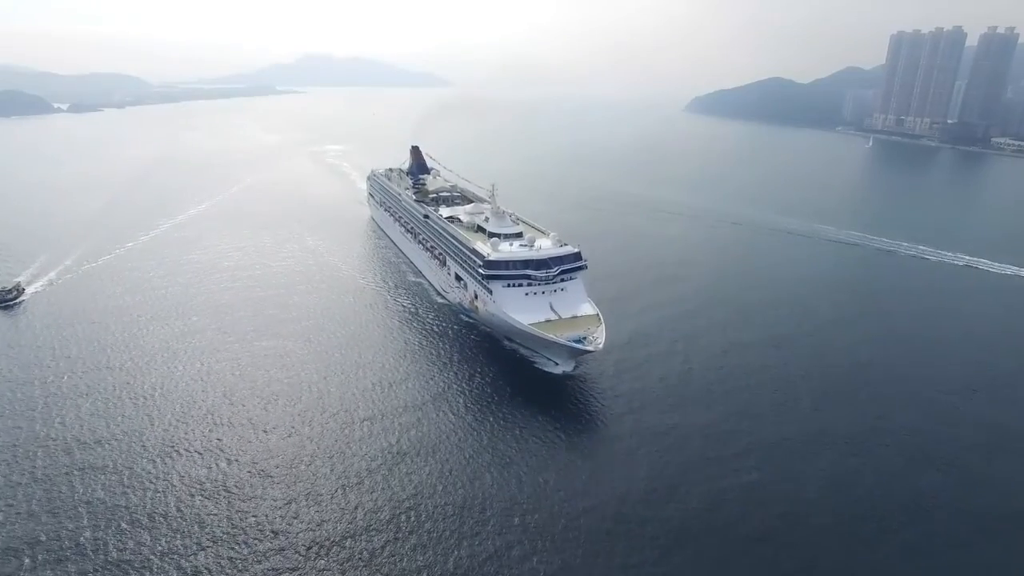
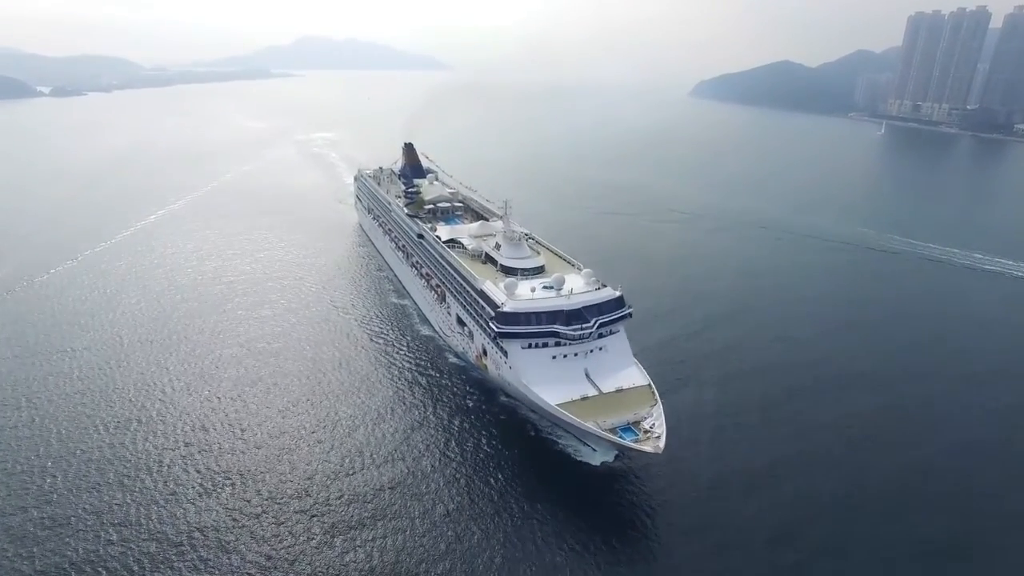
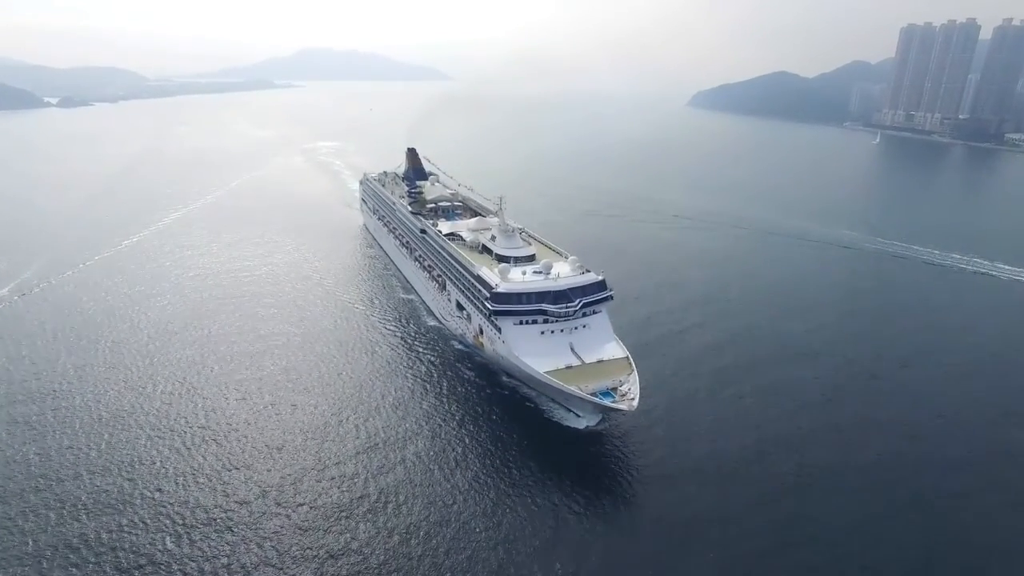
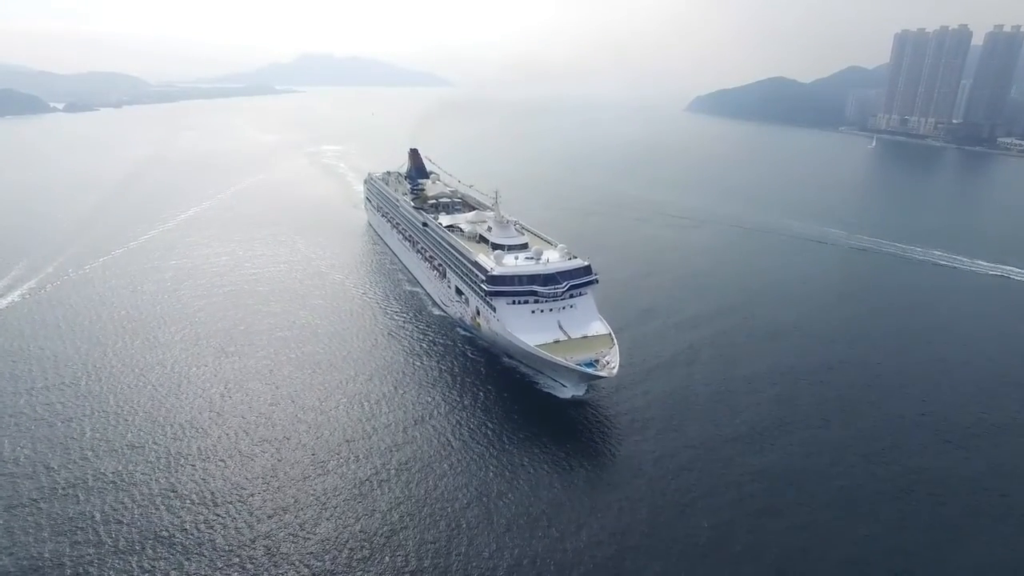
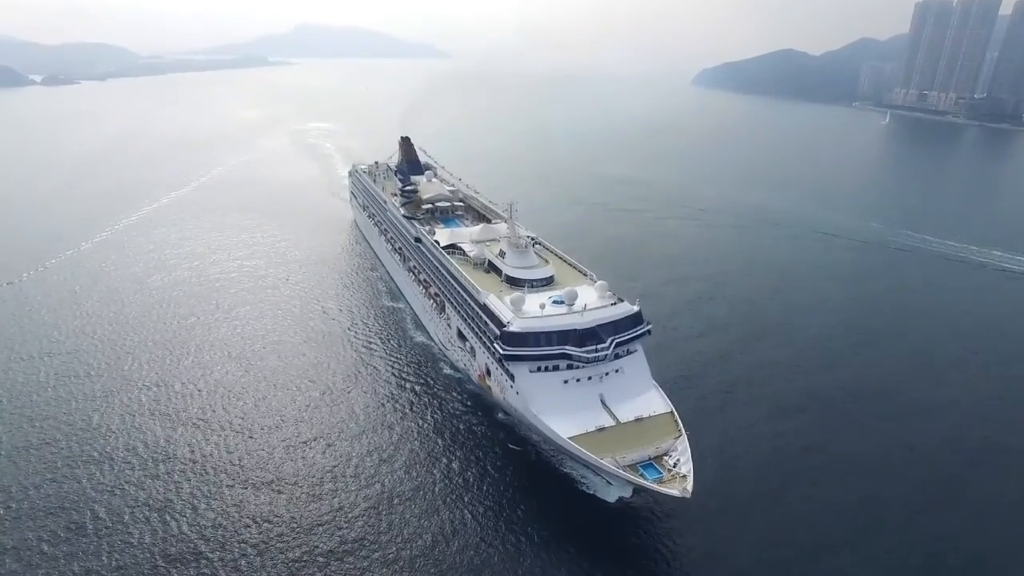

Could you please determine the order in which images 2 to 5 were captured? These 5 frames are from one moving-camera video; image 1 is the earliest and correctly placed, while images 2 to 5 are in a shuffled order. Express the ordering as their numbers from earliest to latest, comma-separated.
4, 3, 2, 5
